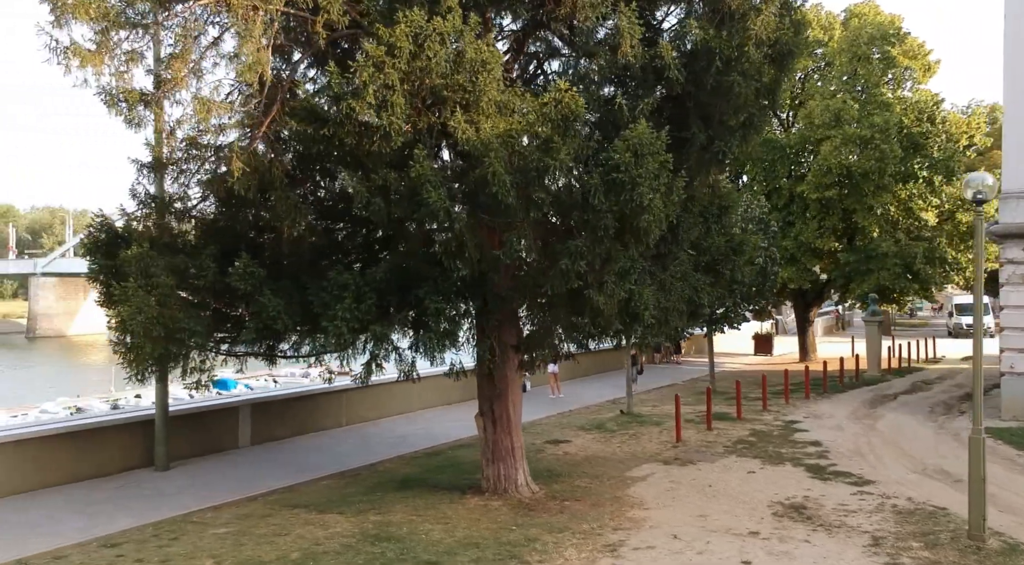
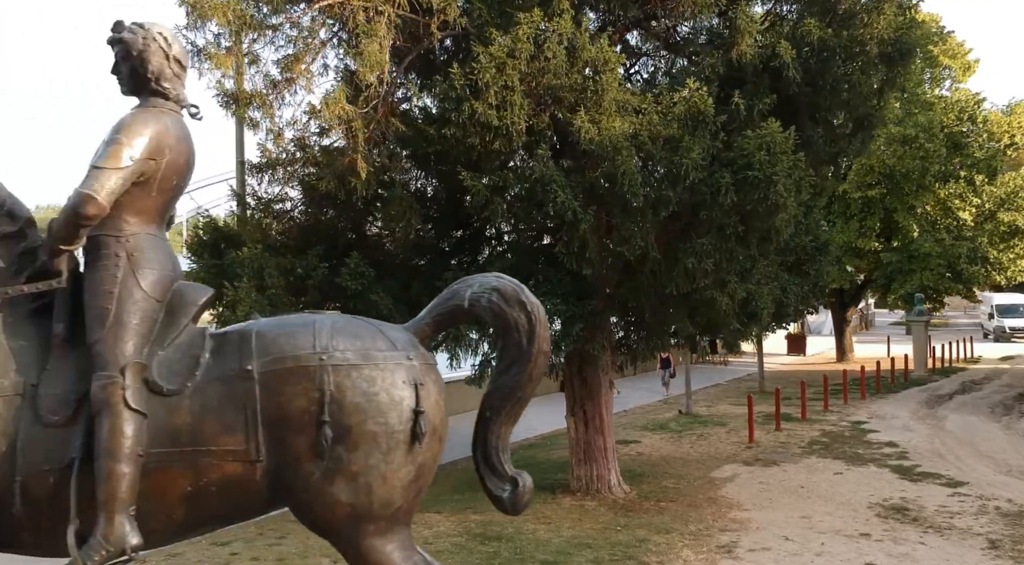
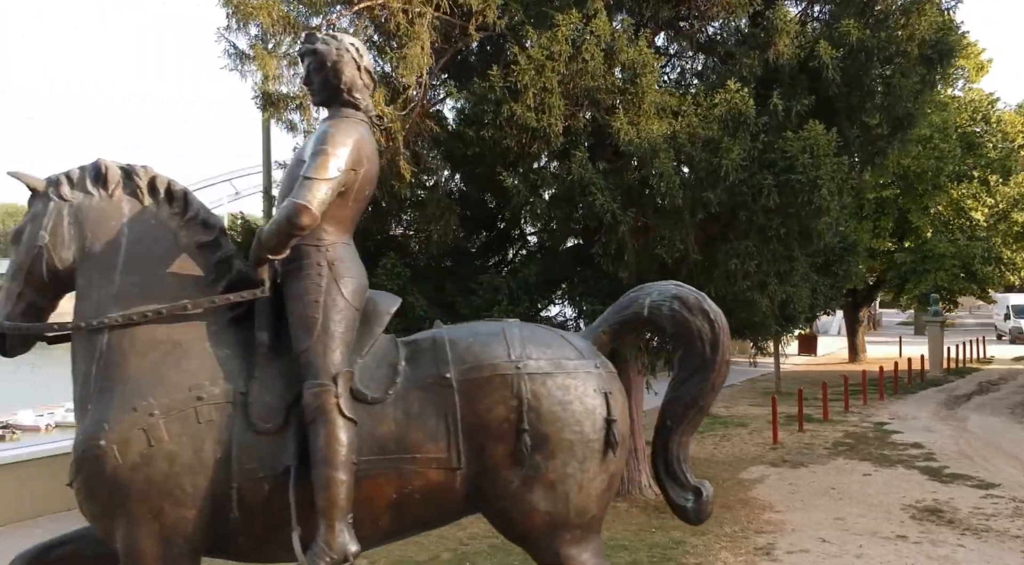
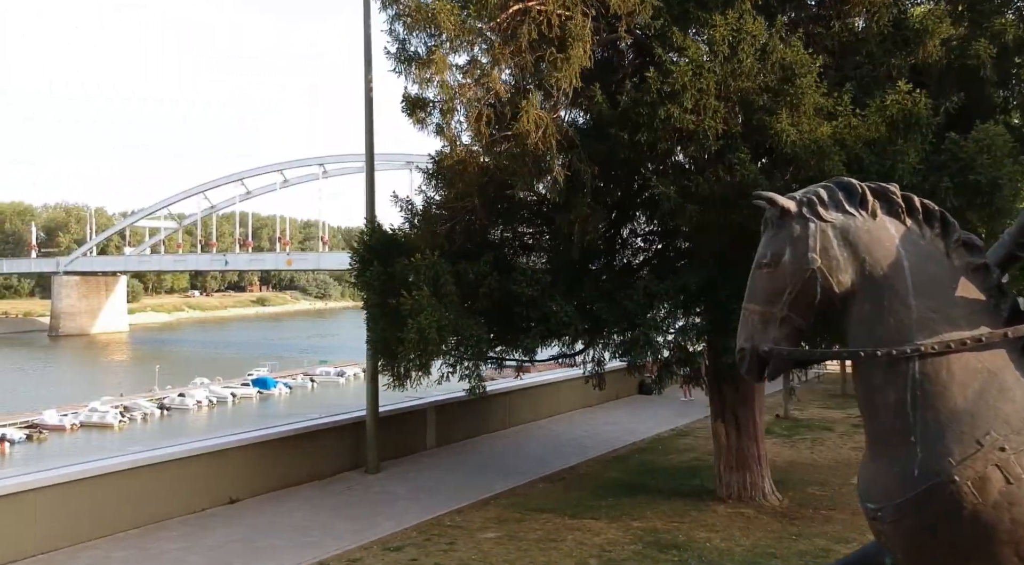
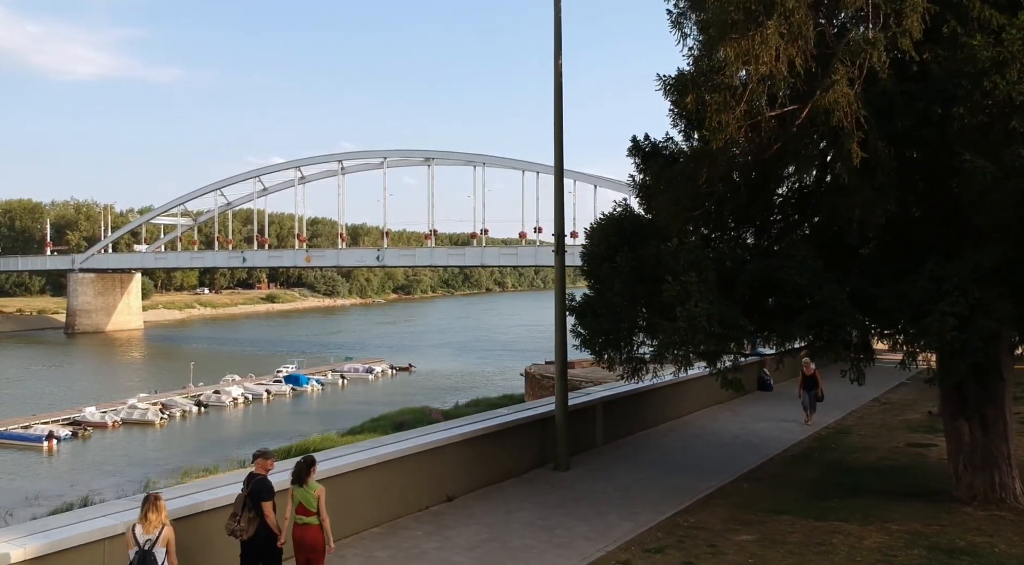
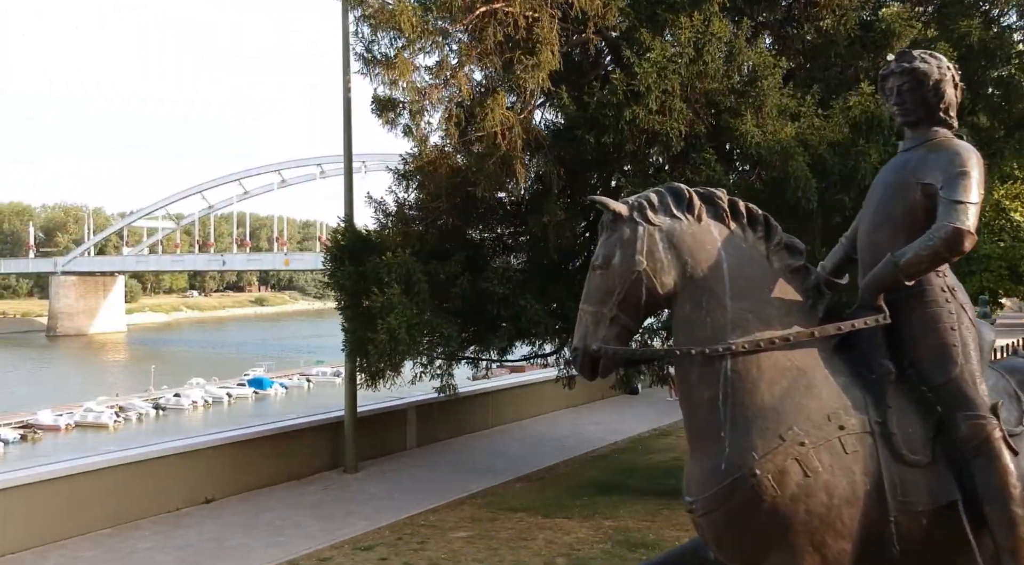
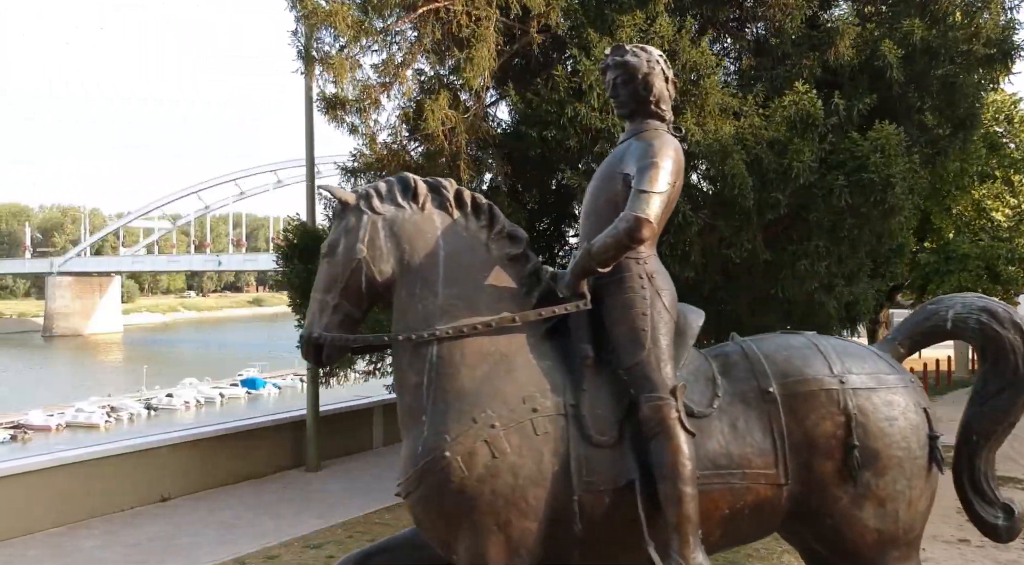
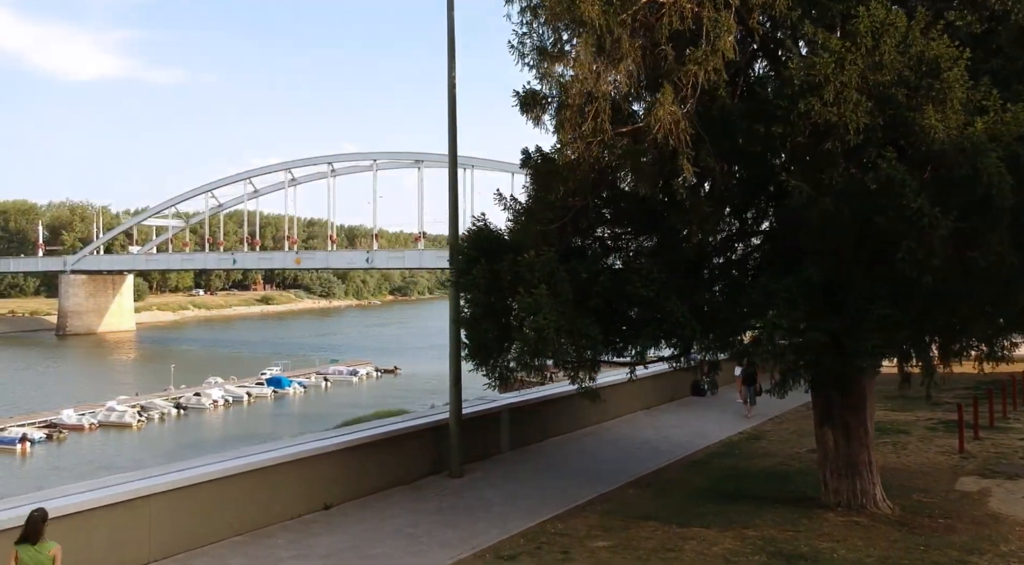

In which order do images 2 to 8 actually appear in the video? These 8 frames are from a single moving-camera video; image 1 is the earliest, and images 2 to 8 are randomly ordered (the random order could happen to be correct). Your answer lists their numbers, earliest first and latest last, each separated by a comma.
2, 3, 7, 6, 4, 8, 5
